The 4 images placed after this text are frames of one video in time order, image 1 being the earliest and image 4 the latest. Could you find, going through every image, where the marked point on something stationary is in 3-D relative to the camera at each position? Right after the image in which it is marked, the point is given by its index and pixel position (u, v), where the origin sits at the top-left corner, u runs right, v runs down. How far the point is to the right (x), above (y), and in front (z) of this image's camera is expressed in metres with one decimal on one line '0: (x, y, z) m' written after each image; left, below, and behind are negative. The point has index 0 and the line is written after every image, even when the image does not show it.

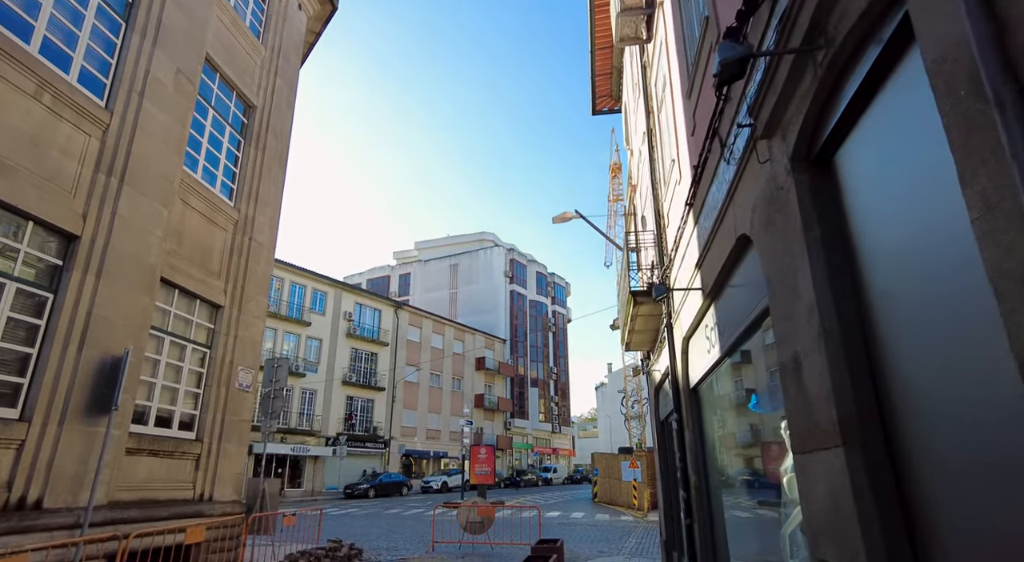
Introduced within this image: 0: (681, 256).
0: (+1.8, +0.3, +5.8) m
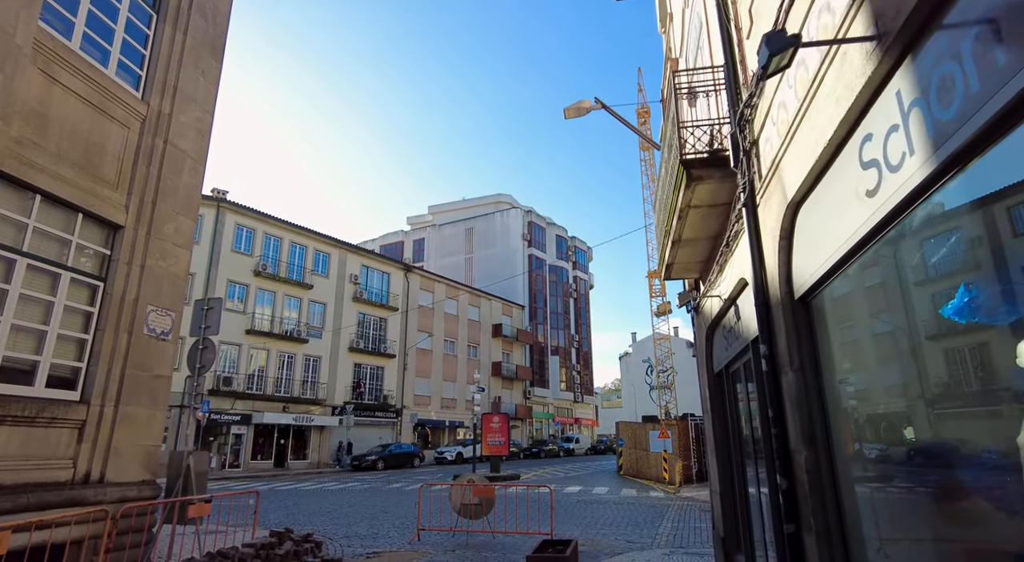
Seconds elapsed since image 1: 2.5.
0: (+1.6, +1.3, +3.1) m
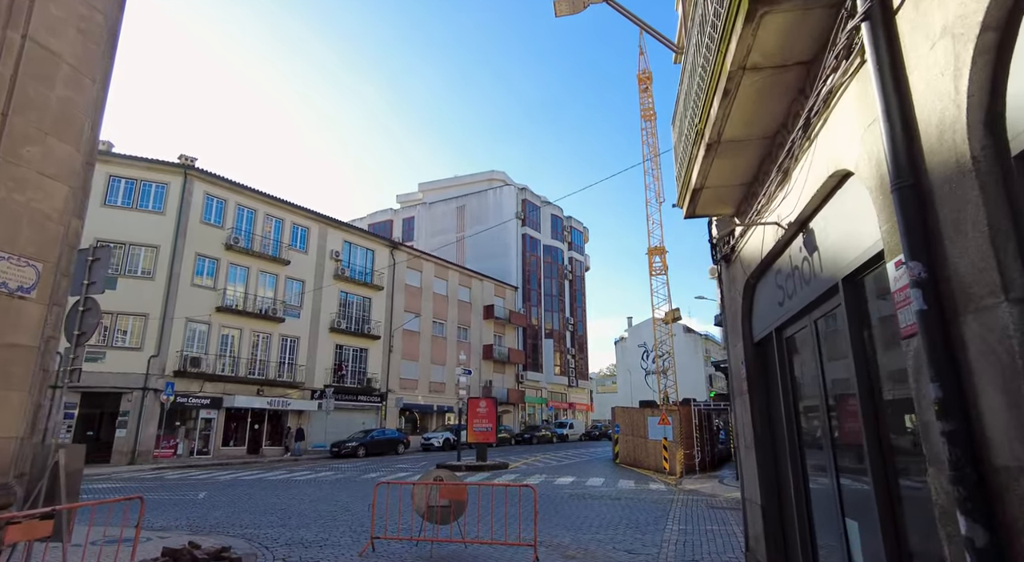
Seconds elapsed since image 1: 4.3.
0: (+1.3, +1.8, +1.3) m
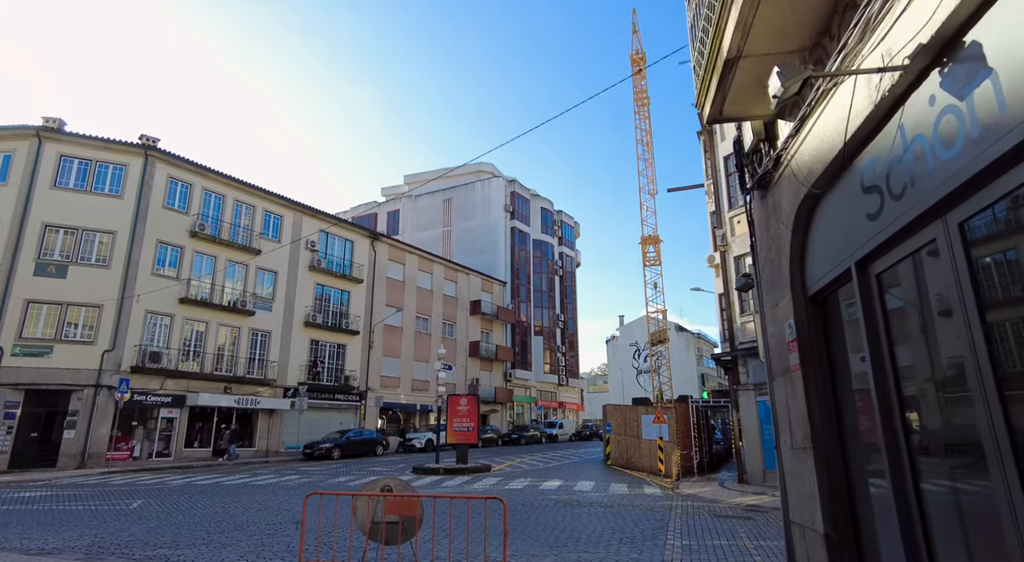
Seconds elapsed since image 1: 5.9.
0: (+1.0, +2.3, -0.2) m
